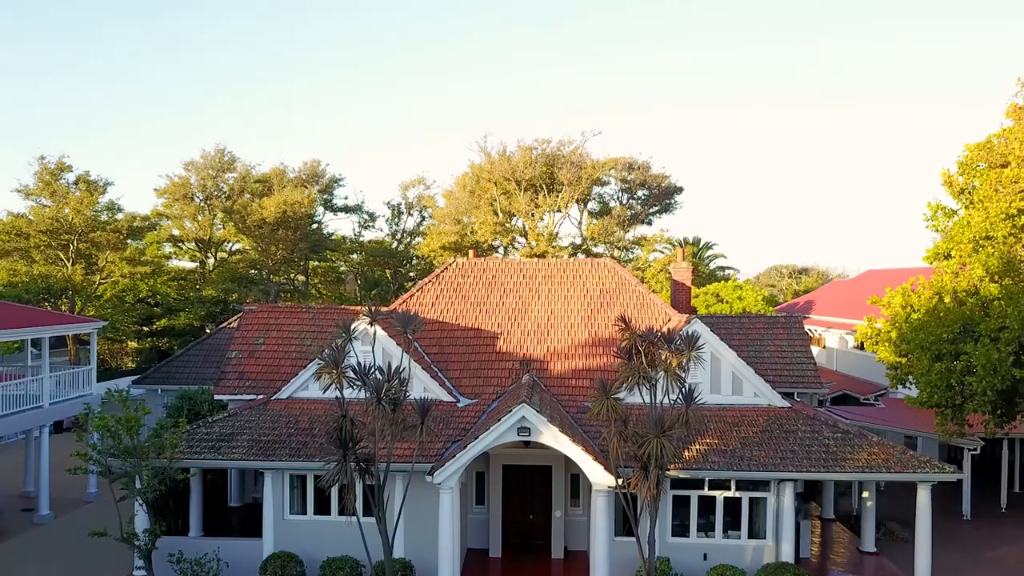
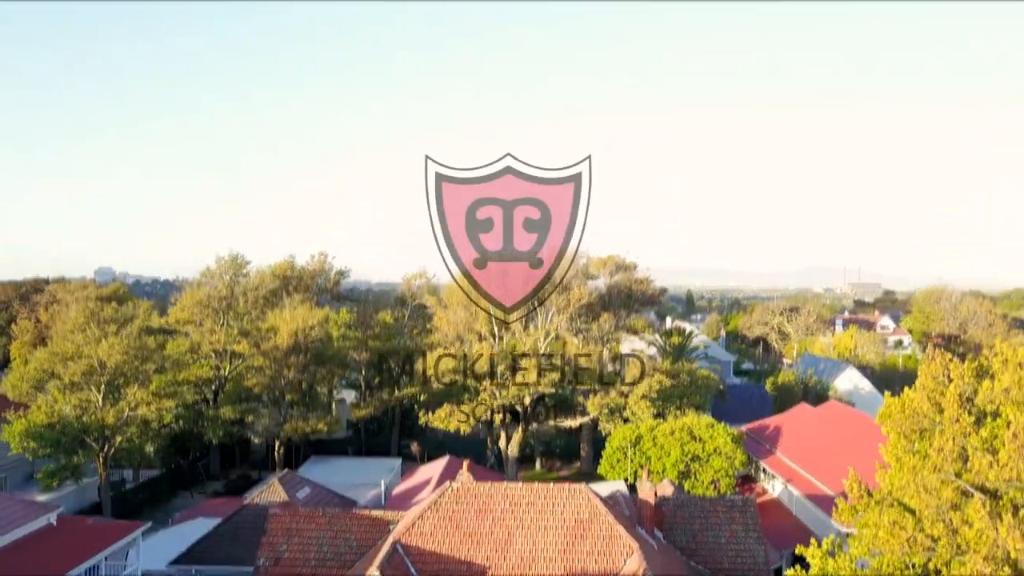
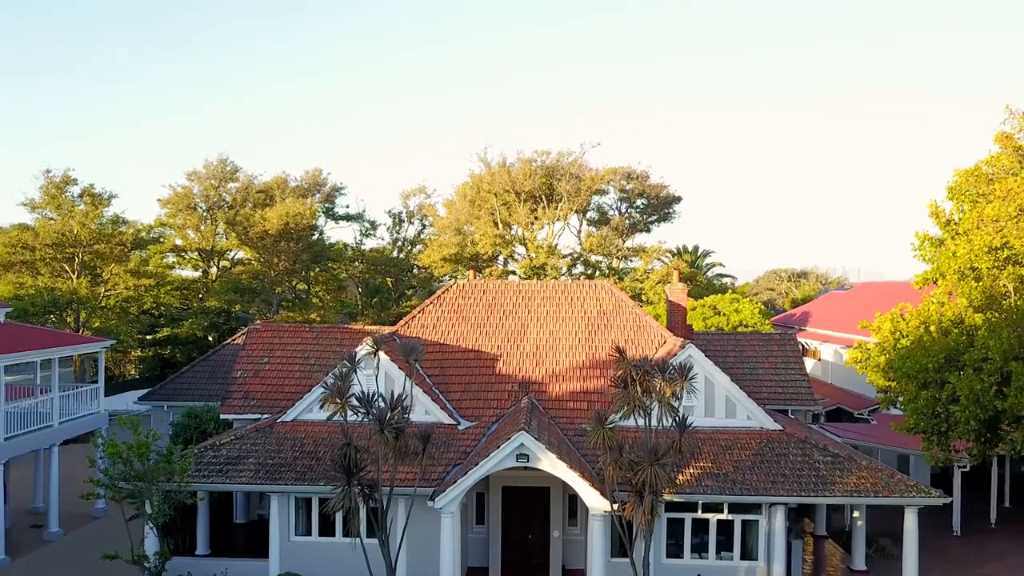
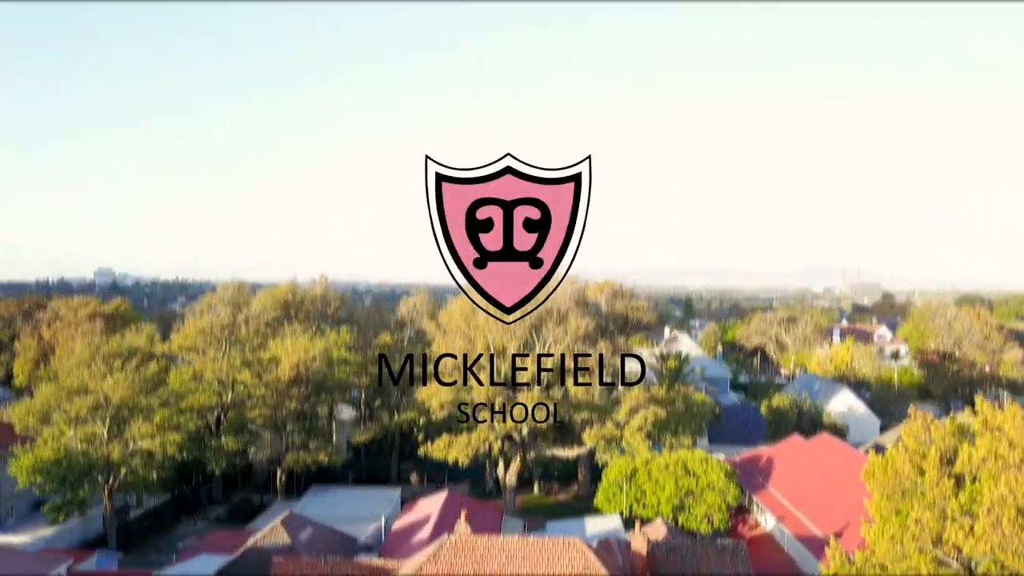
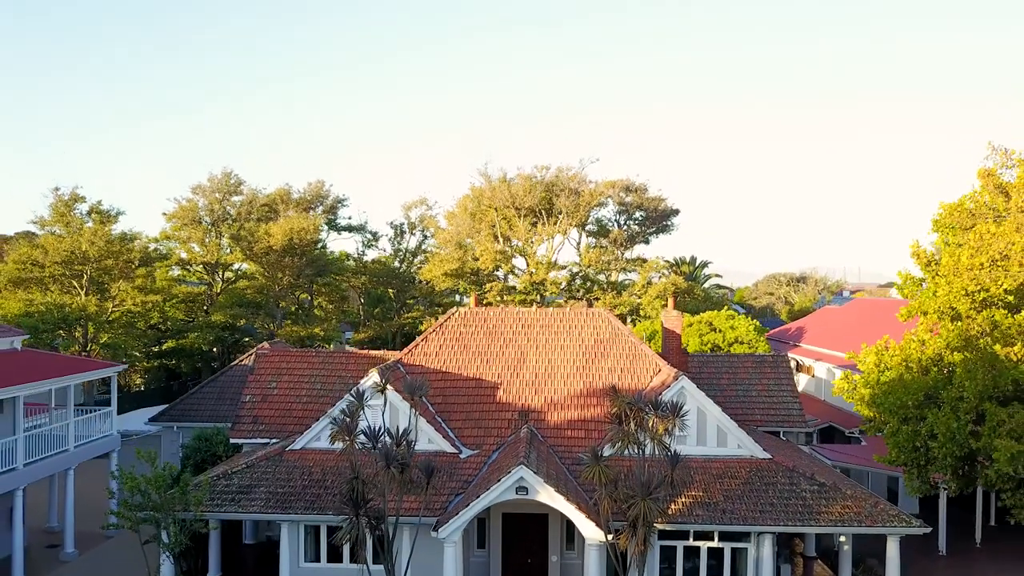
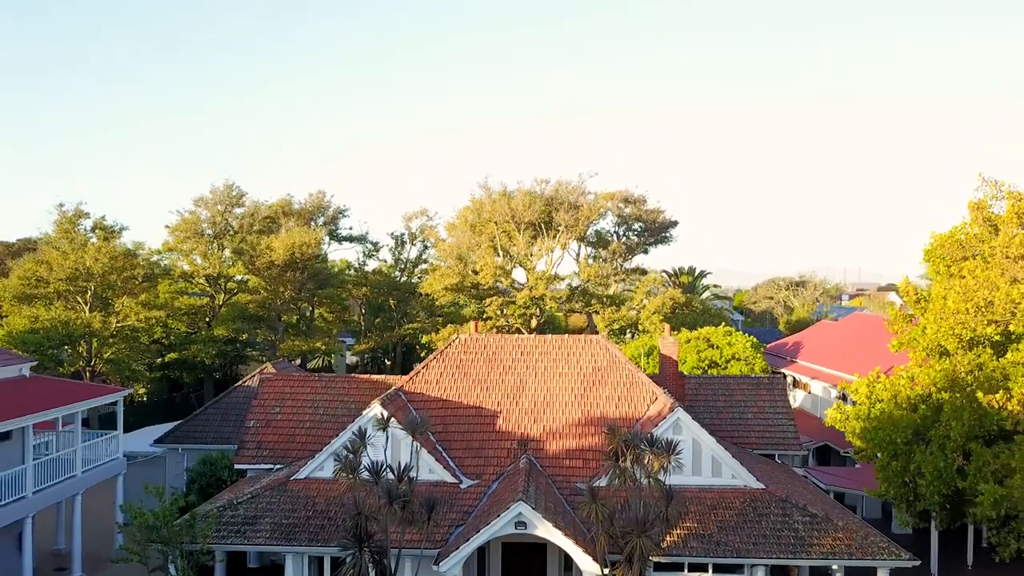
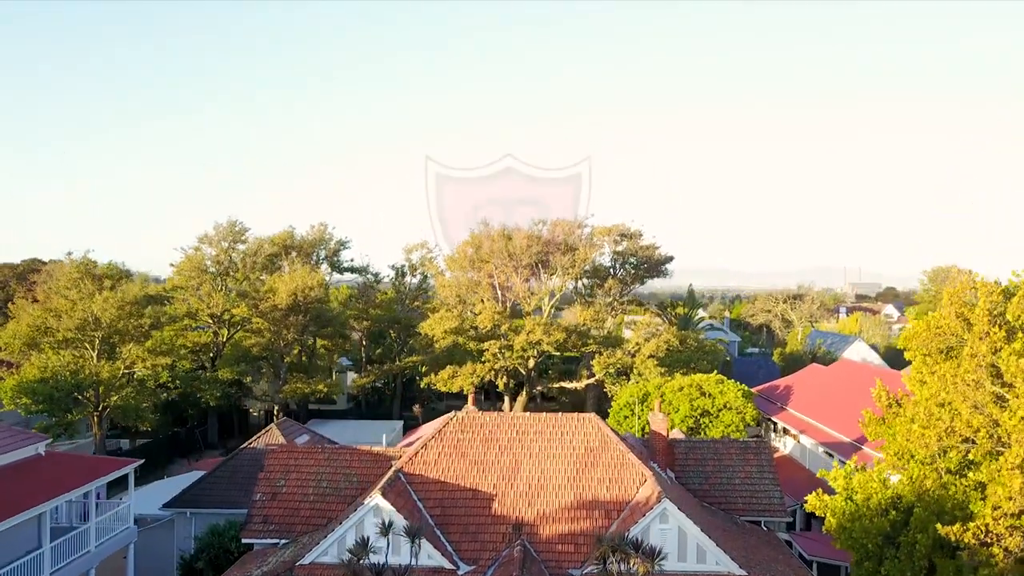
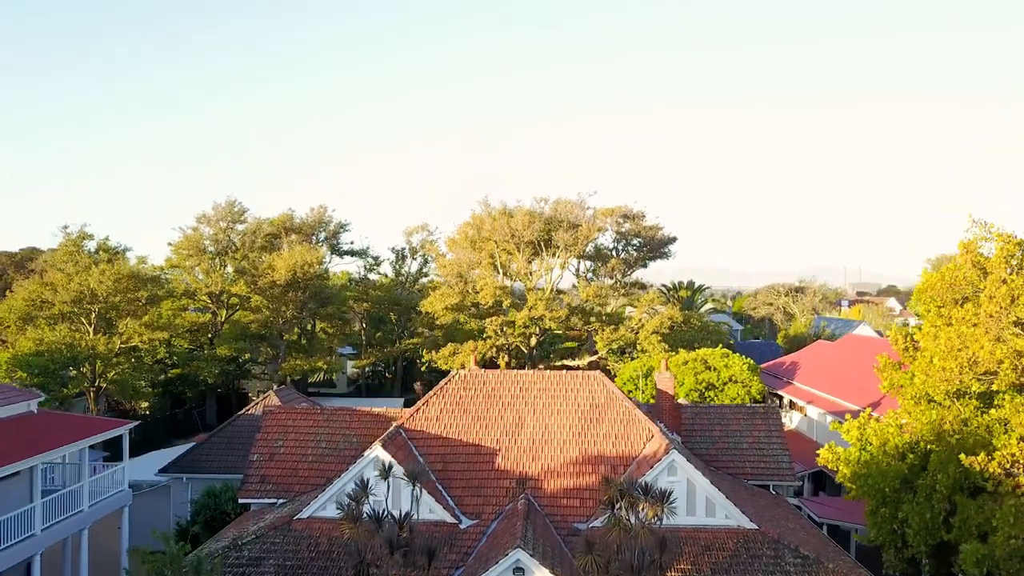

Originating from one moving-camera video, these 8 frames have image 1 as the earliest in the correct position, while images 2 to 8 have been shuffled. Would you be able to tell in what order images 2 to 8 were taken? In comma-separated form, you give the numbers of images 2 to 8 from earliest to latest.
3, 5, 6, 8, 7, 2, 4
